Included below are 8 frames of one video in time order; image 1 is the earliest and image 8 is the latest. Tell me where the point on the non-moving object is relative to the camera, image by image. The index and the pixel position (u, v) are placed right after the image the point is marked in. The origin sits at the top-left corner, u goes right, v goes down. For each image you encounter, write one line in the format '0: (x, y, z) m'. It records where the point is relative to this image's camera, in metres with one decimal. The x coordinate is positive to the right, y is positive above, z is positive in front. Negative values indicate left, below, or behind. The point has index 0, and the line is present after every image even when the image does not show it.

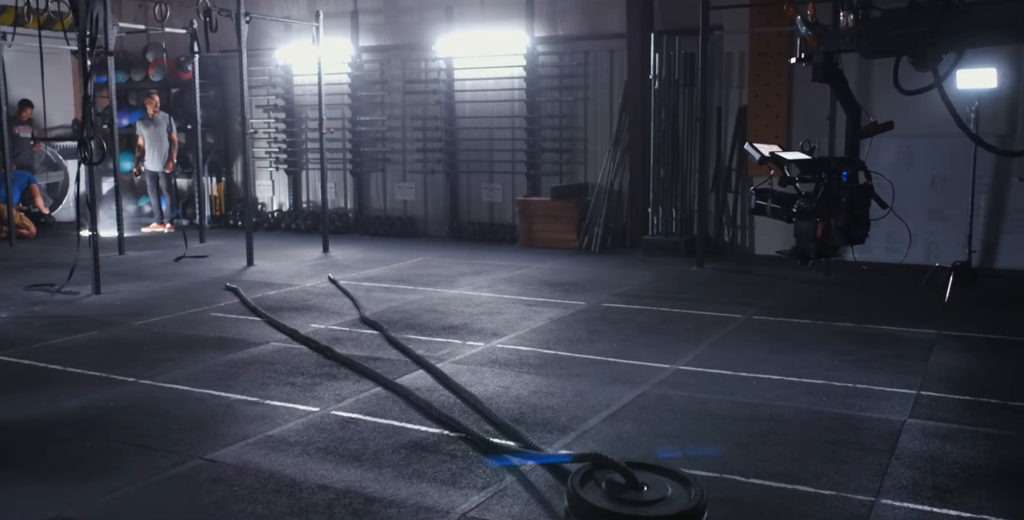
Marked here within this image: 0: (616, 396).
0: (+0.5, -0.7, +5.0) m
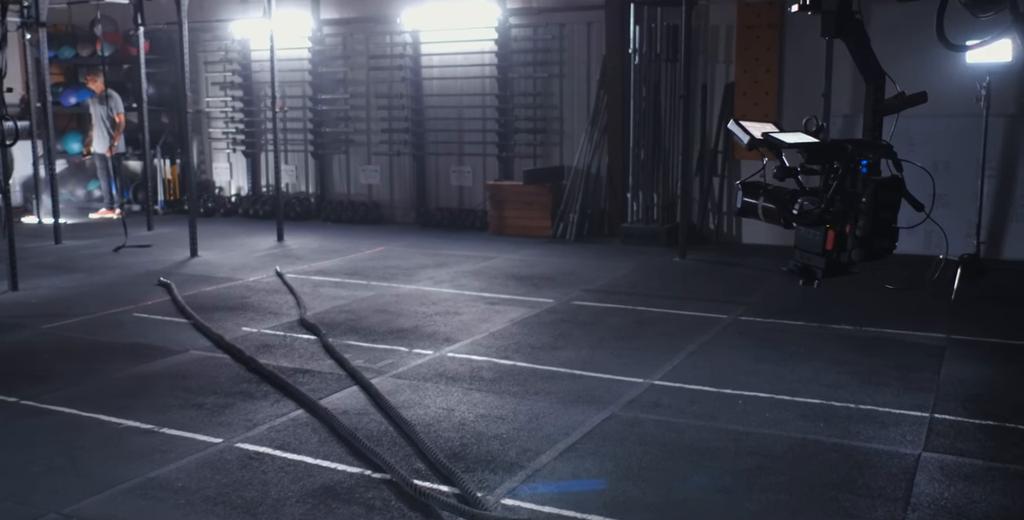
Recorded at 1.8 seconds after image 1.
0: (+0.3, -0.7, +4.3) m
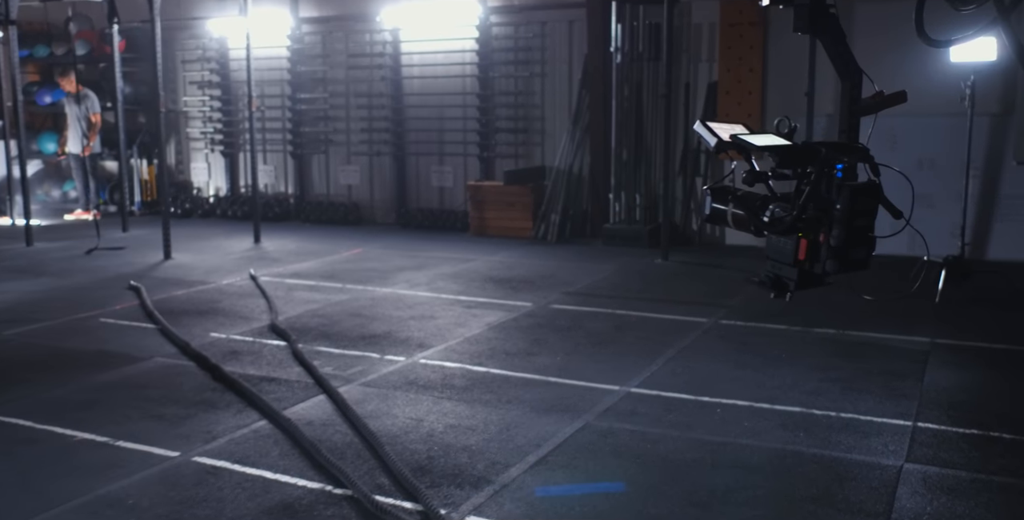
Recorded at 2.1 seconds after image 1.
0: (+0.2, -0.7, +4.1) m
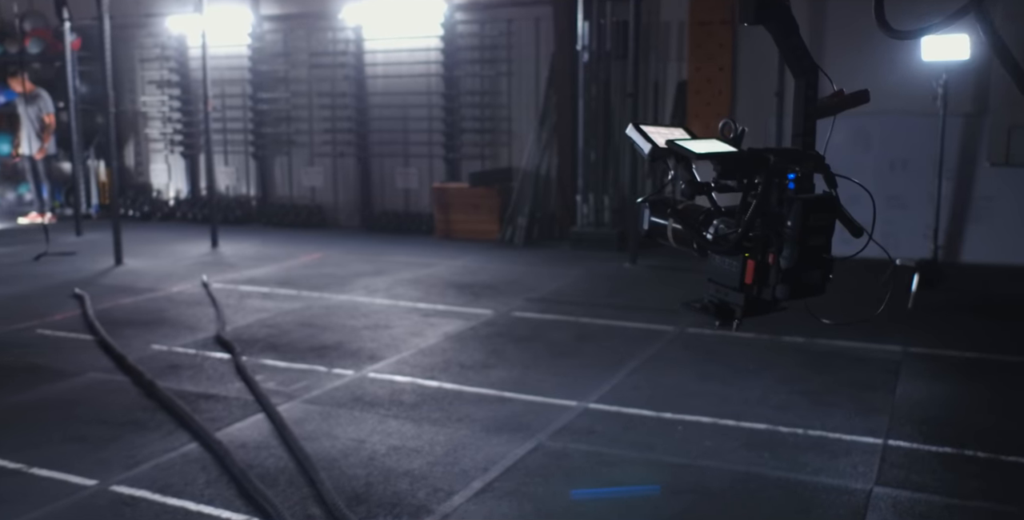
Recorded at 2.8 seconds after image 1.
0: (-0.1, -0.8, +3.9) m
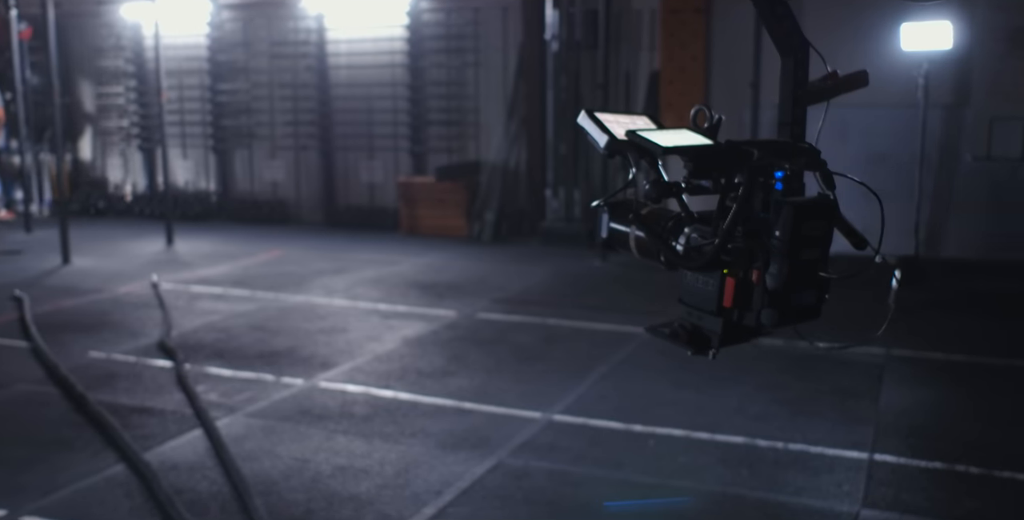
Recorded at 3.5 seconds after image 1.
0: (-0.2, -0.8, +3.6) m
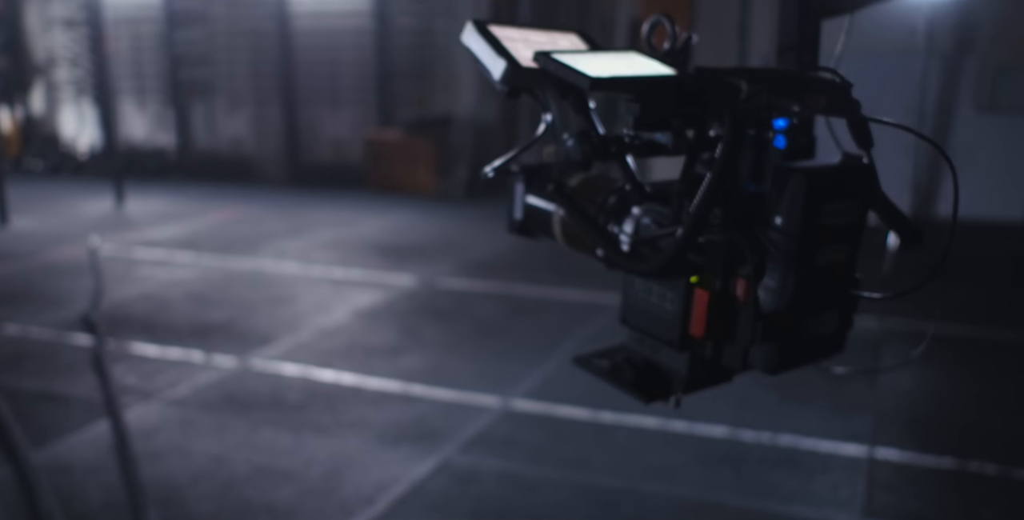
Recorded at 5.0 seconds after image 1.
0: (-0.4, -0.7, +3.1) m
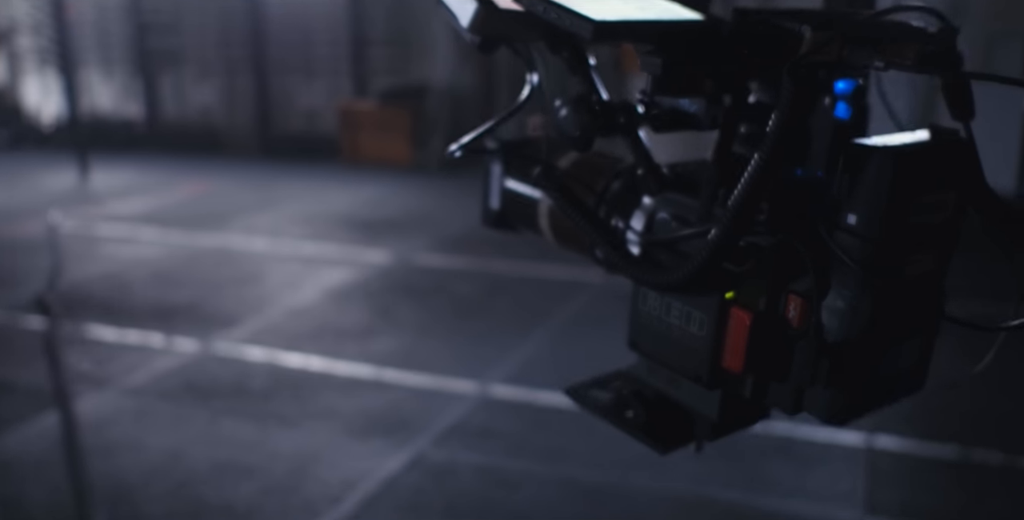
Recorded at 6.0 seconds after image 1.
0: (-0.5, -0.6, +2.9) m
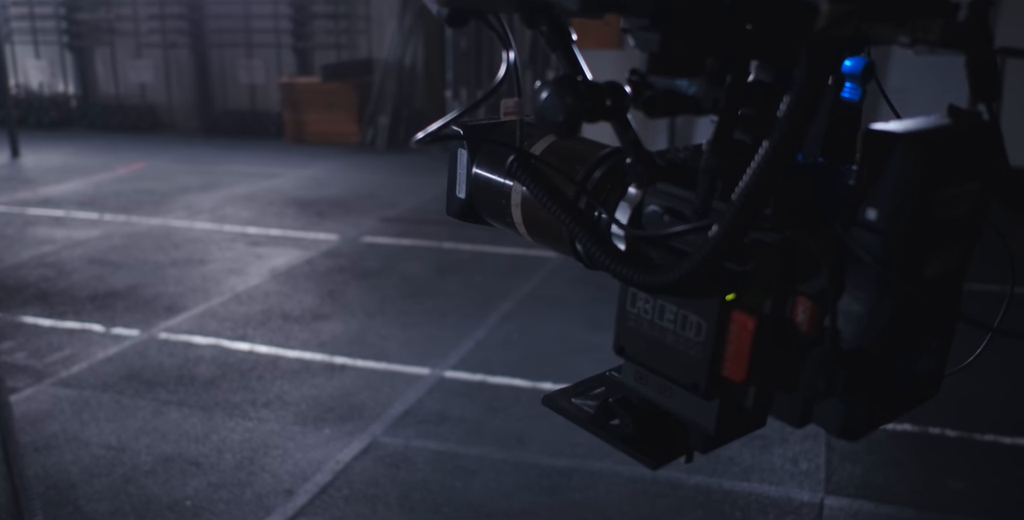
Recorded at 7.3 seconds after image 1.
0: (-0.6, -0.6, +2.8) m
